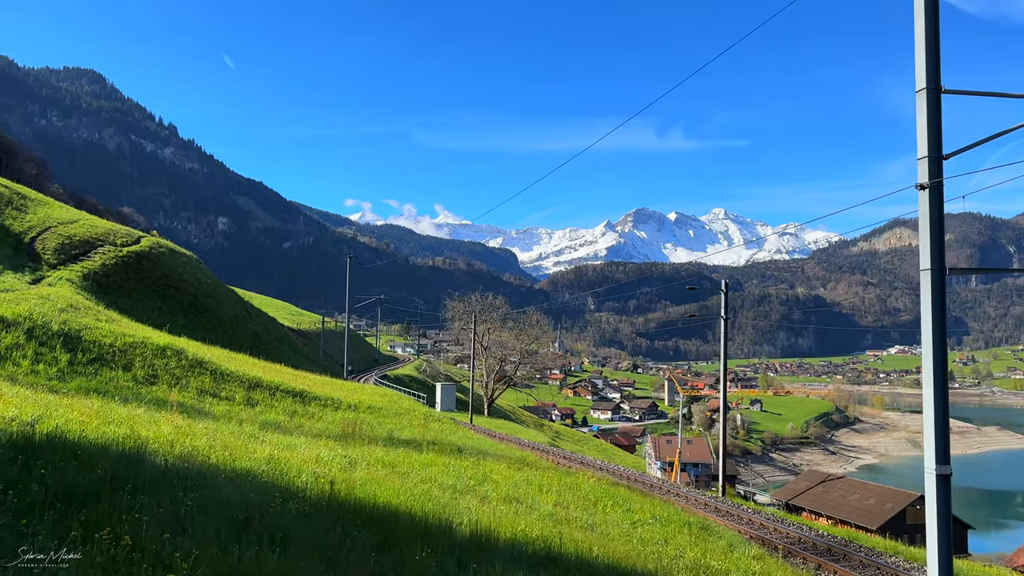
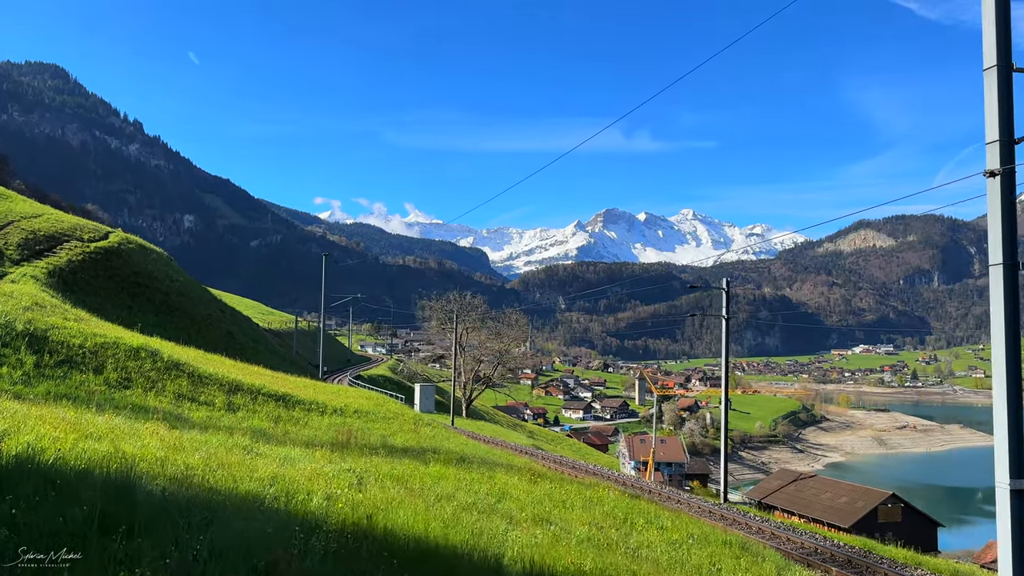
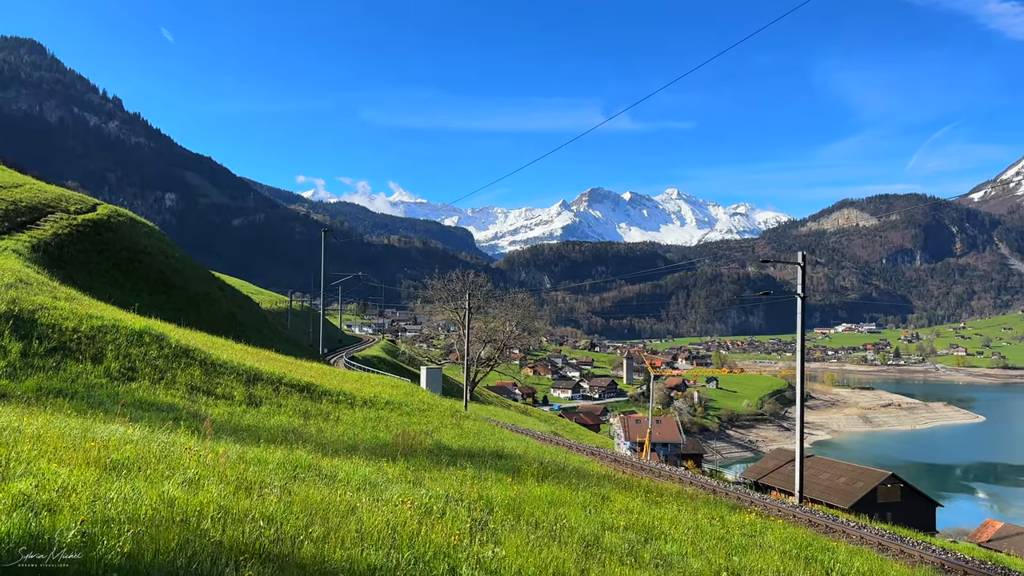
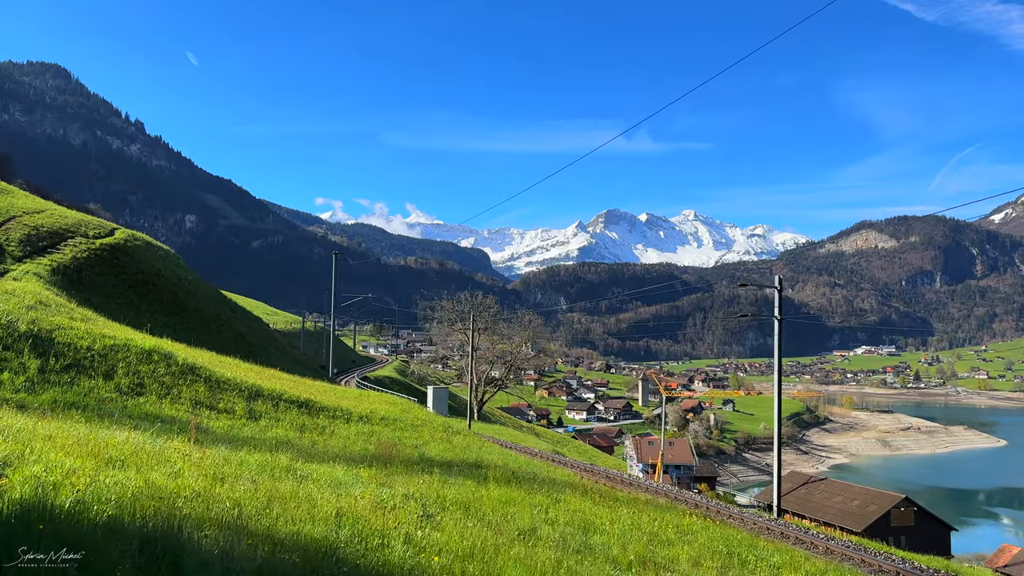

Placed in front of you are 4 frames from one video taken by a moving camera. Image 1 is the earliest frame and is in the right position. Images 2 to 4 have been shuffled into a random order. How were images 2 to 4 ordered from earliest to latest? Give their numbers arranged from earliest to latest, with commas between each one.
2, 4, 3
